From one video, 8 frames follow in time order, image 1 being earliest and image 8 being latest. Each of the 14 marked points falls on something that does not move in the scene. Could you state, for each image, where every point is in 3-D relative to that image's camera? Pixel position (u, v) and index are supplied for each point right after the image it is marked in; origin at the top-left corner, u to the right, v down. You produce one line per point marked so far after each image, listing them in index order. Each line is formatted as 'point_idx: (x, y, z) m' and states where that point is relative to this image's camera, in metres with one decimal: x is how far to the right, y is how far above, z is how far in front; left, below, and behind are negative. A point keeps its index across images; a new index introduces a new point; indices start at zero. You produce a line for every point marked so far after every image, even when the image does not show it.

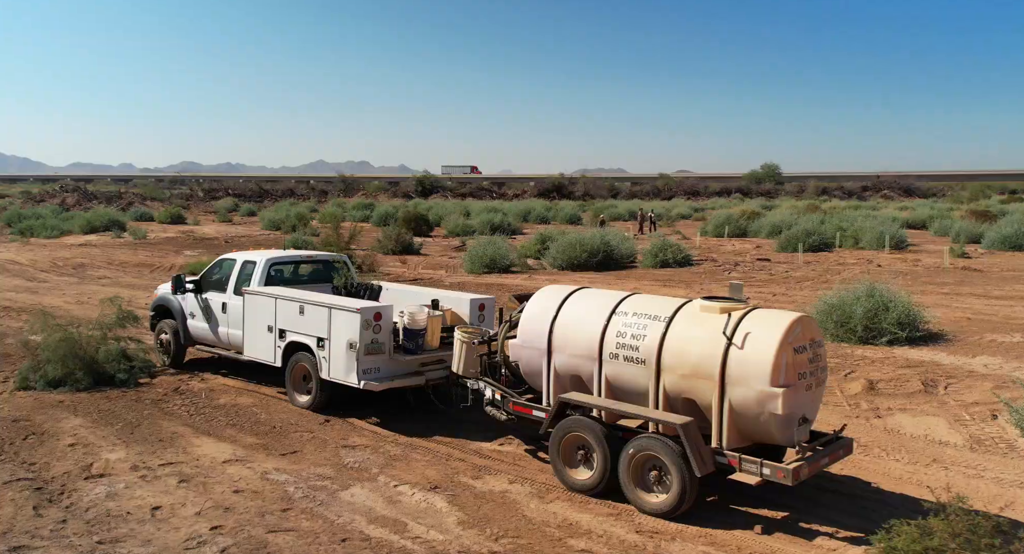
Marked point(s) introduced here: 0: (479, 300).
0: (-0.4, -0.3, +10.1) m
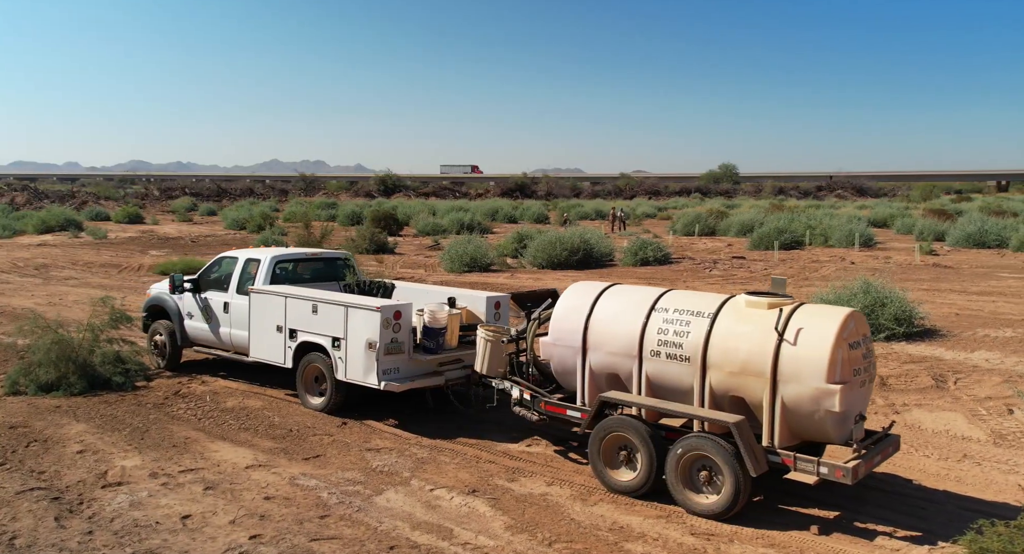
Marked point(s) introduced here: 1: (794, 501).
0: (-0.2, -0.2, +9.9) m
1: (+2.3, -1.9, +6.6) m
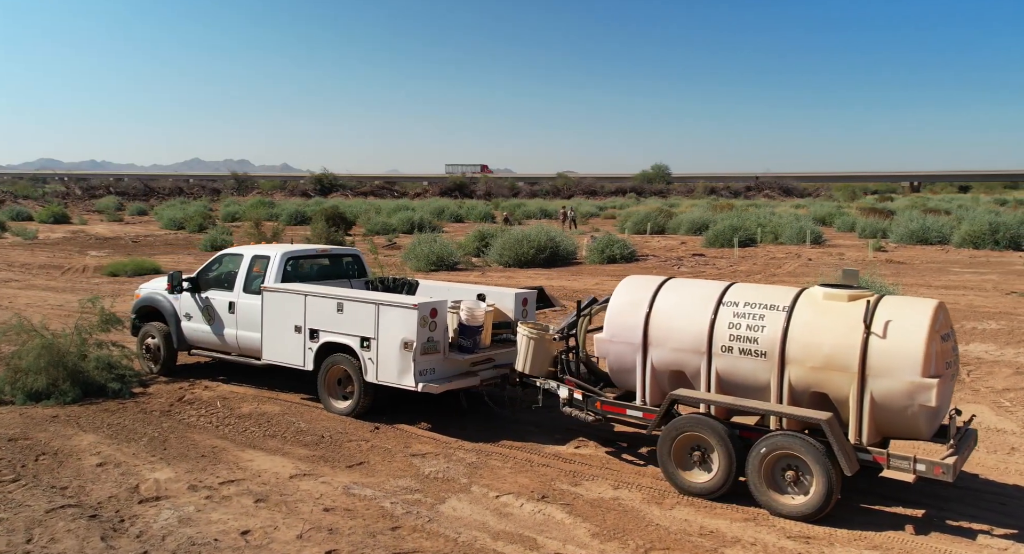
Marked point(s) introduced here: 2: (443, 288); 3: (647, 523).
0: (+0.1, -0.2, +9.6) m
1: (+3.0, -1.8, +6.5) m
2: (-0.9, -0.1, +9.5) m
3: (+1.1, -1.9, +6.3) m
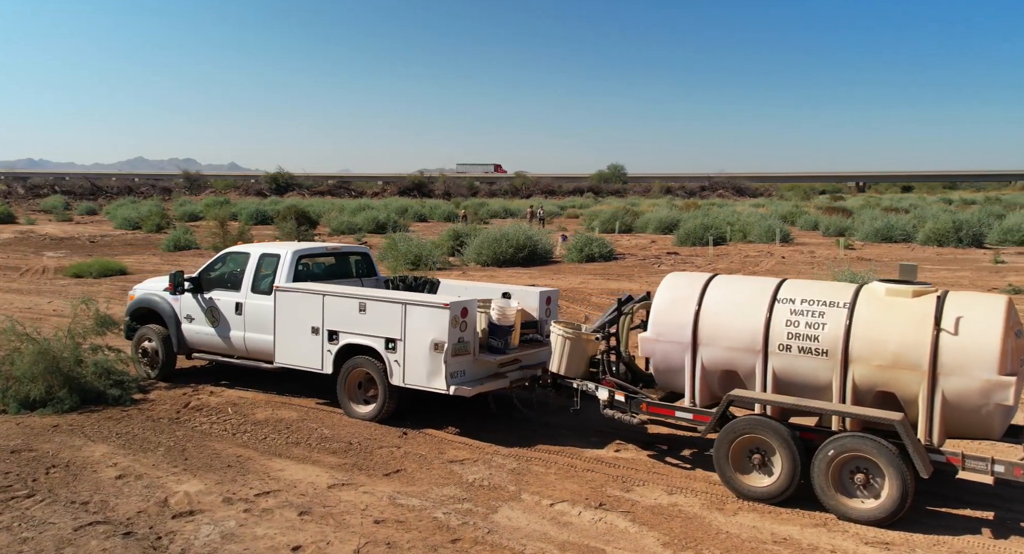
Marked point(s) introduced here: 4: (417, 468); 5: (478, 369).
0: (+0.4, -0.2, +9.3) m
1: (+3.4, -1.8, +6.3) m
2: (-0.6, -0.1, +9.2) m
3: (+1.6, -1.9, +6.1) m
4: (-0.9, -1.8, +7.4) m
5: (-0.4, -1.0, +8.4) m
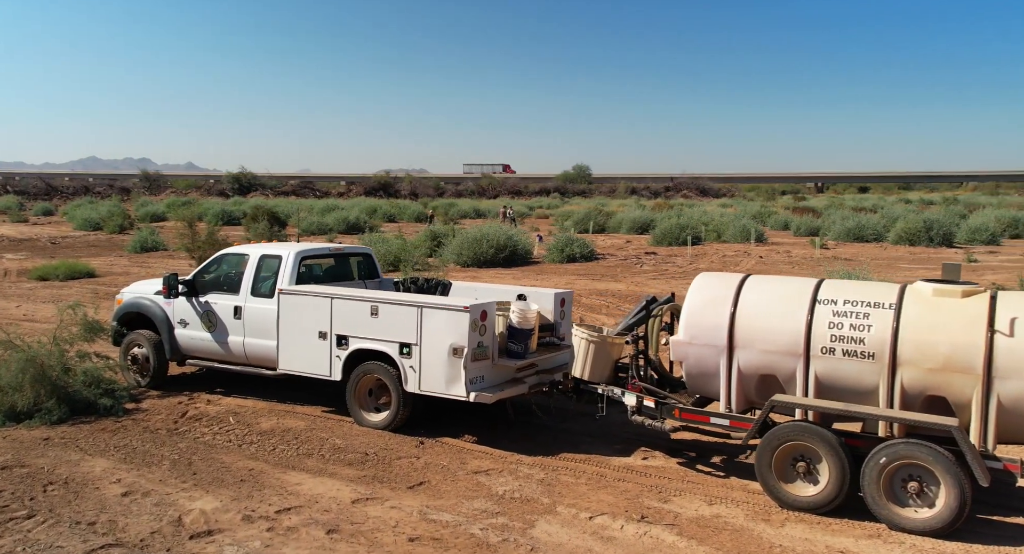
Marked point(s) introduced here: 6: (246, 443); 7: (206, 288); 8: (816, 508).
0: (+0.6, -0.2, +9.0) m
1: (+3.7, -1.8, +6.2) m
2: (-0.4, -0.1, +8.9) m
3: (+1.9, -1.9, +5.8) m
4: (-0.6, -1.8, +7.0) m
5: (-0.2, -1.0, +8.1) m
6: (-2.6, -1.6, +7.9) m
7: (-3.7, -0.1, +9.7) m
8: (+2.4, -1.8, +6.2) m
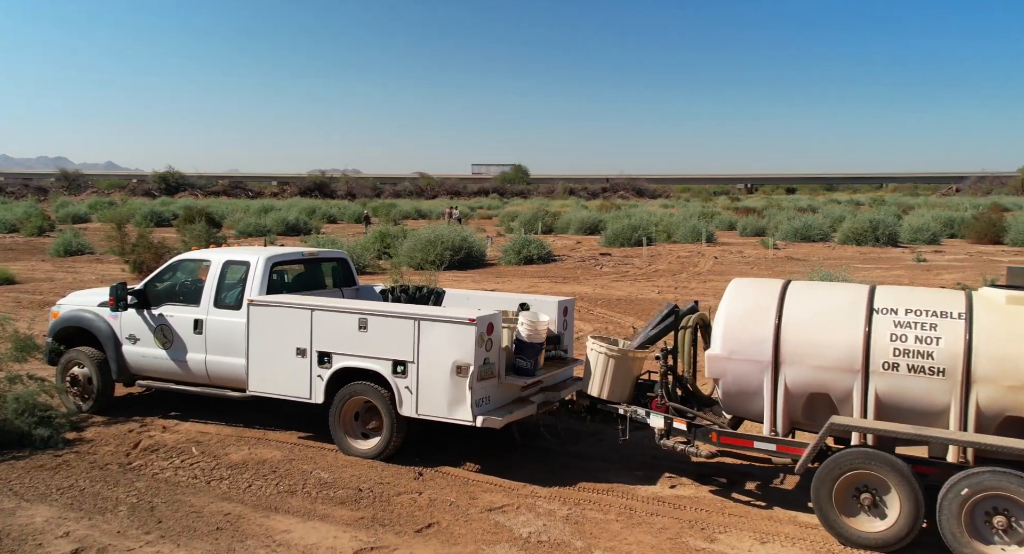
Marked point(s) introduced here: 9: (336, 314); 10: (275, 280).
0: (+0.6, -0.3, +8.2) m
1: (+3.9, -1.8, +5.6) m
2: (-0.4, -0.2, +8.0) m
3: (+2.1, -2.0, +5.1) m
4: (-0.5, -1.8, +6.1) m
5: (-0.1, -1.1, +7.2) m
6: (-2.5, -1.7, +6.8) m
7: (-3.8, -0.2, +8.5) m
8: (+2.6, -1.8, +5.6) m
9: (-1.6, -0.3, +7.3) m
10: (-2.5, 0.0, +8.3) m
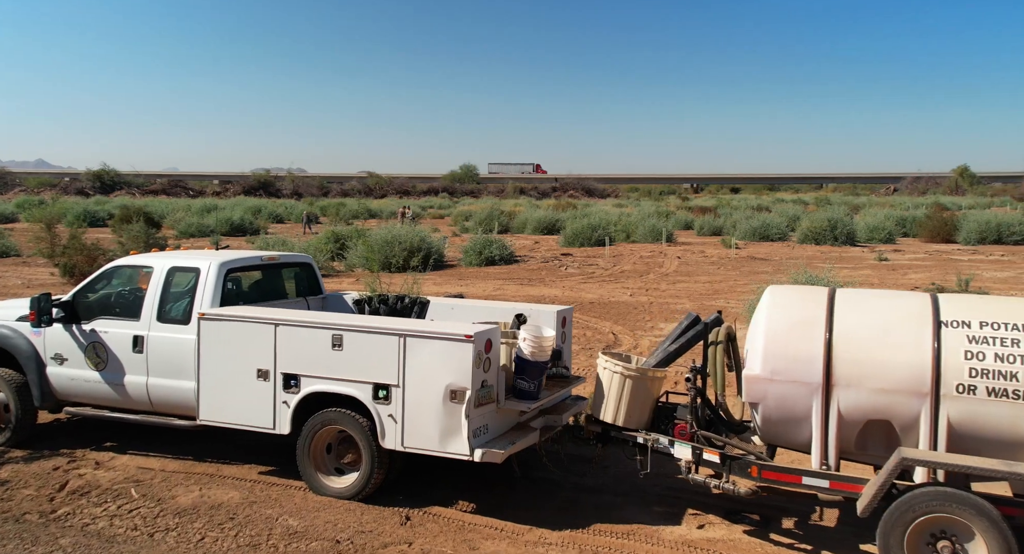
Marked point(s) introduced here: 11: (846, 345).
0: (+0.5, -0.3, +7.2) m
1: (+4.0, -1.9, +4.9) m
2: (-0.4, -0.3, +6.9) m
3: (+2.3, -2.0, +4.2) m
4: (-0.4, -1.9, +5.1) m
5: (-0.1, -1.1, +6.2) m
6: (-2.5, -1.8, +5.7) m
7: (-3.8, -0.3, +7.3) m
8: (+2.7, -1.9, +4.7) m
9: (-1.6, -0.4, +6.2) m
10: (-2.5, -0.1, +7.2) m
11: (+2.2, -0.4, +5.3) m
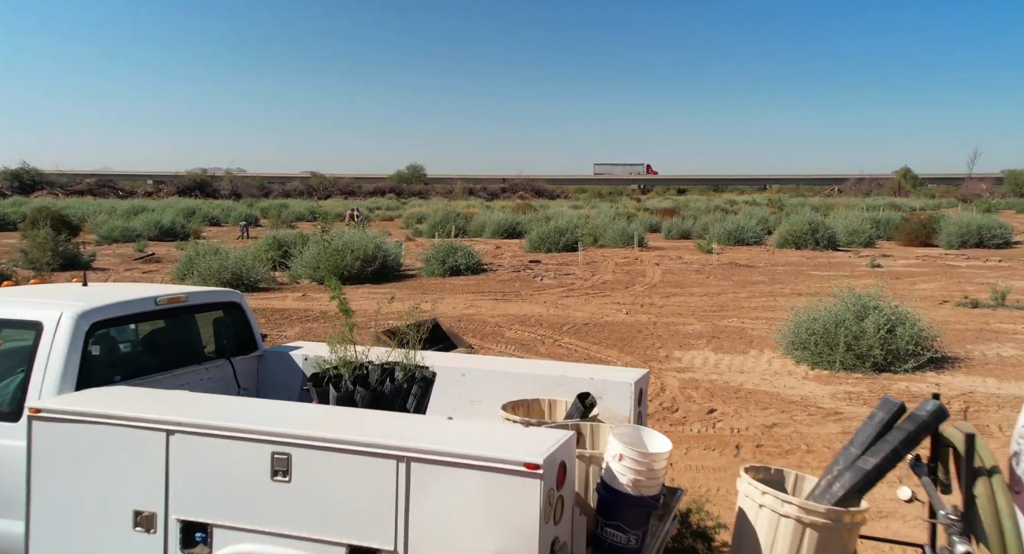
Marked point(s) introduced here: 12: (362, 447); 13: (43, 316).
0: (+0.8, -0.6, +4.5) m
1: (+4.5, -2.1, +2.4) m
2: (-0.1, -0.6, +4.1) m
3: (+2.8, -2.3, +1.6) m
4: (+0.1, -2.2, +2.3) m
5: (+0.3, -1.4, +3.4) m
6: (-2.1, -2.1, +2.7) m
7: (-3.5, -0.6, +4.2) m
8: (+3.2, -2.2, +2.1) m
9: (-1.2, -0.7, +3.3) m
10: (-2.2, -0.4, +4.2) m
11: (+2.7, -0.7, +2.7) m
12: (-0.6, -0.7, +3.2) m
13: (-2.5, -0.2, +4.1) m
